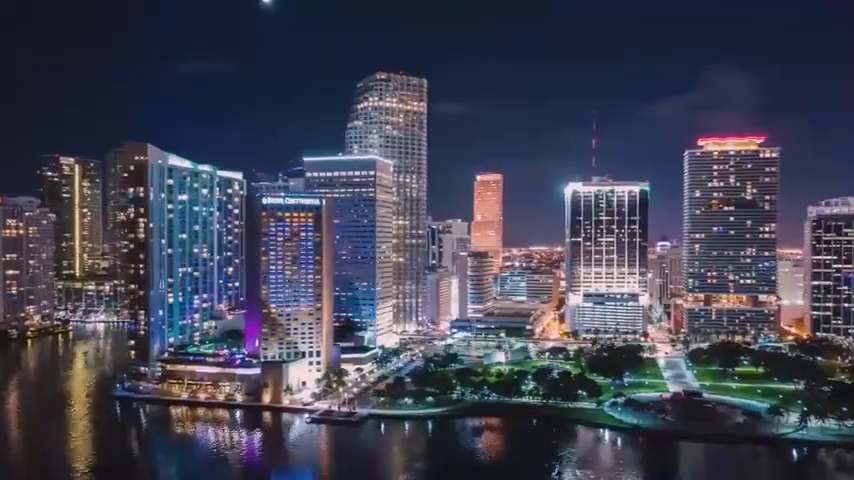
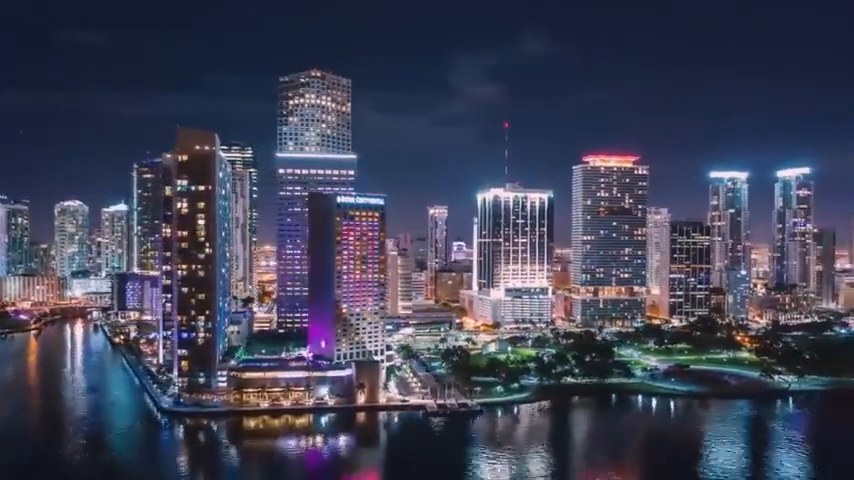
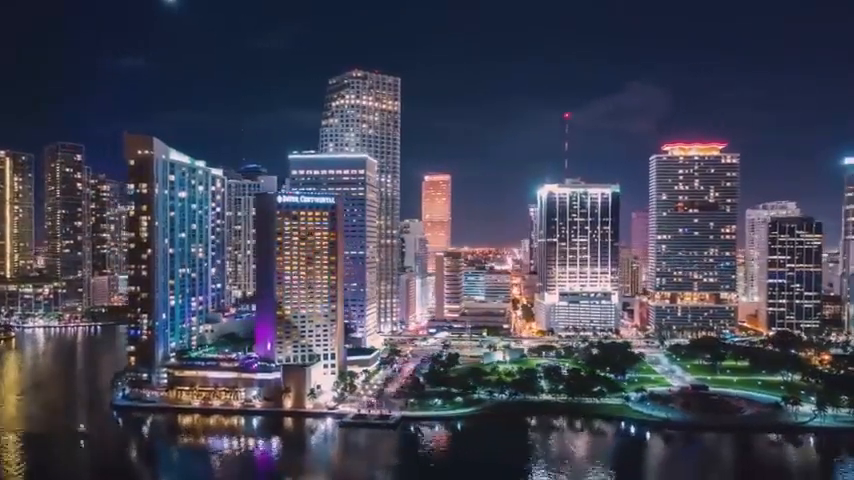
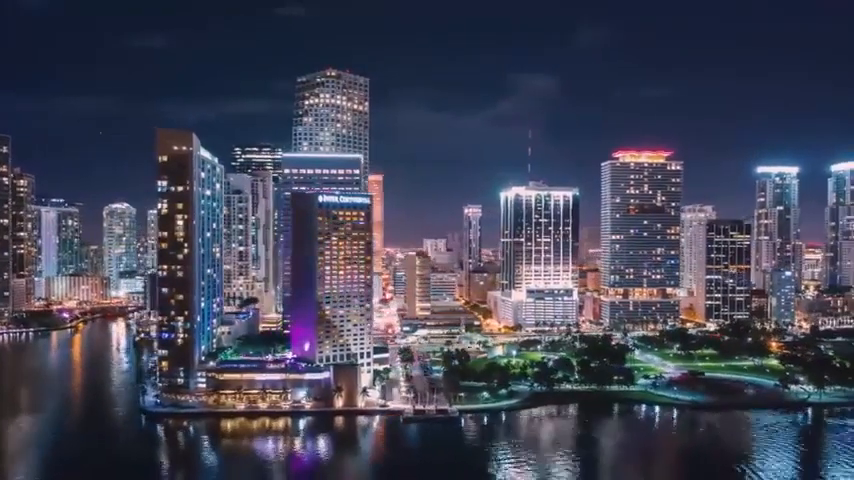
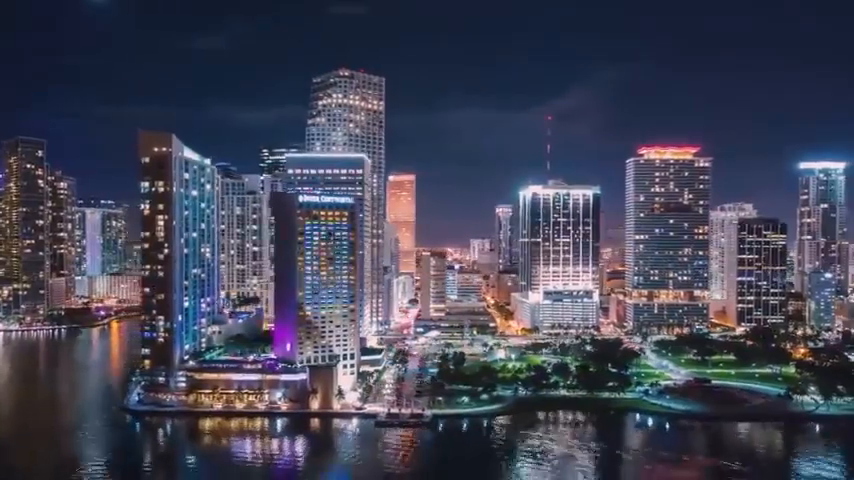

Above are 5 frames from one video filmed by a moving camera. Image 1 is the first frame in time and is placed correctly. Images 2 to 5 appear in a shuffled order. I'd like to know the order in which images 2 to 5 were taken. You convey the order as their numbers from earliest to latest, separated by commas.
3, 5, 4, 2
